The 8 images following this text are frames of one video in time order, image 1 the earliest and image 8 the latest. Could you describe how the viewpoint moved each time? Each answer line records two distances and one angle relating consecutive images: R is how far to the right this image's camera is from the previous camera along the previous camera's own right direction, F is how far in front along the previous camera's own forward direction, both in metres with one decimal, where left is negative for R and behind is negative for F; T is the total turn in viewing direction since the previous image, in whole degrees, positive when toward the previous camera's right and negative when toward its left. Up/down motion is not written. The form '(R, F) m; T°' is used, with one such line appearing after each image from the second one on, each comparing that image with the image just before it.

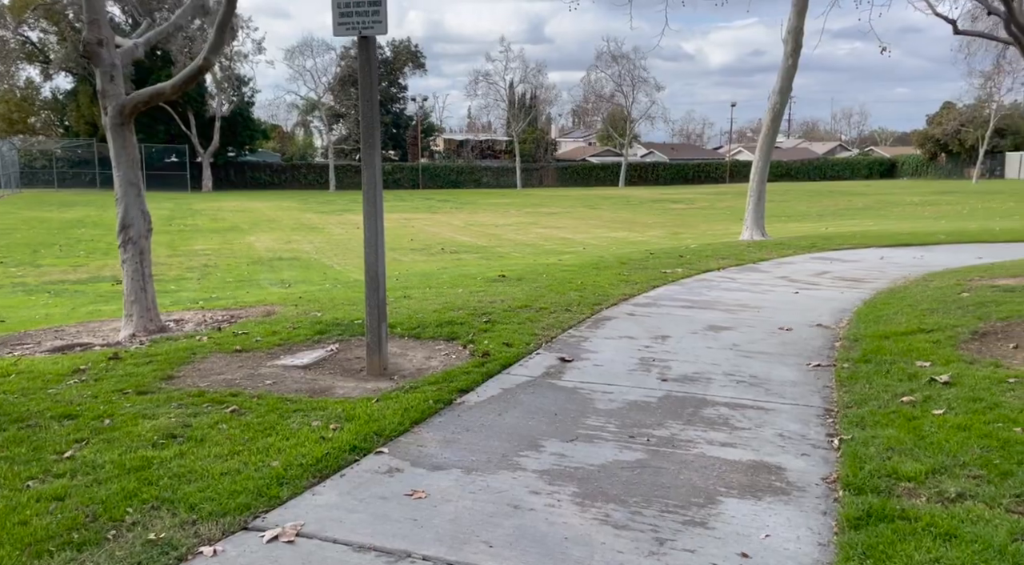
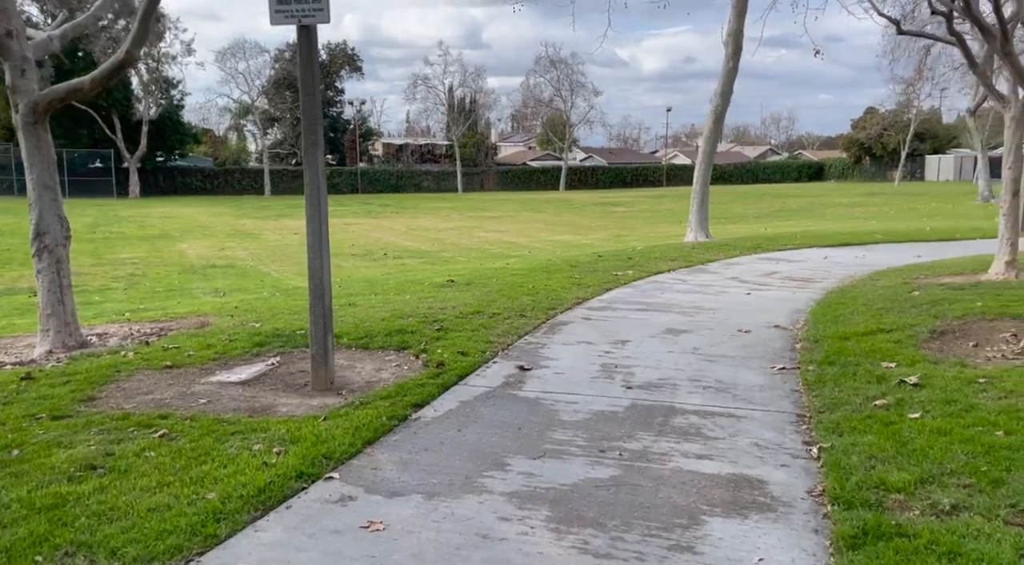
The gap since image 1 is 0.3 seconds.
(-0.1, +0.4) m; +4°
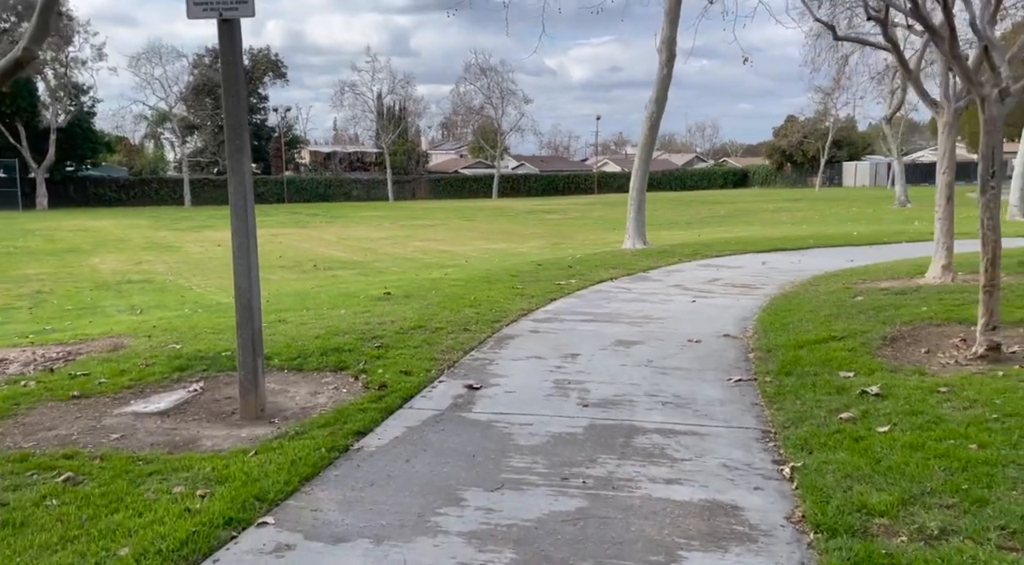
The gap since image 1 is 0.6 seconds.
(-0.1, +0.4) m; +4°
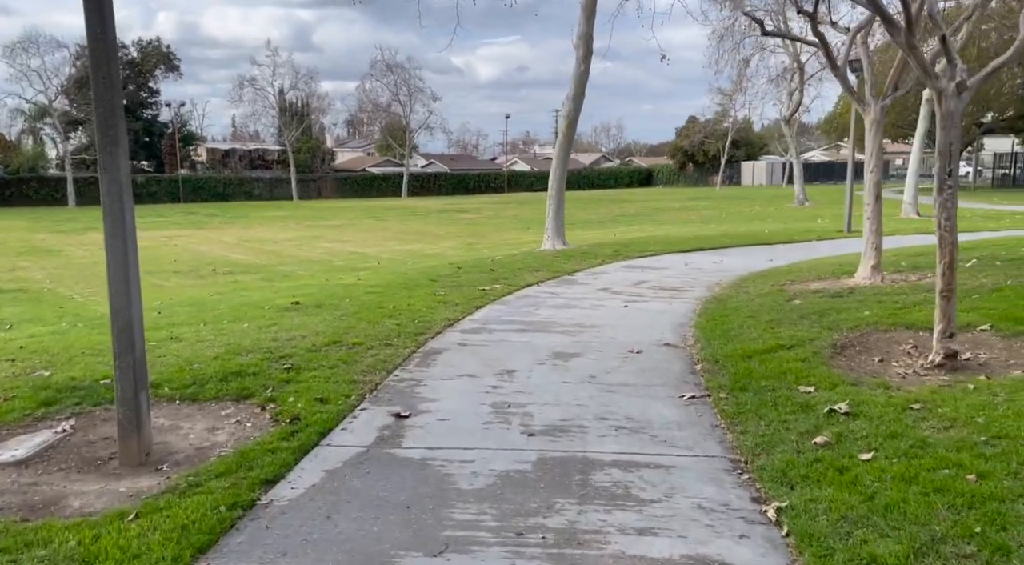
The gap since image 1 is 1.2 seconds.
(-0.1, +0.8) m; +5°
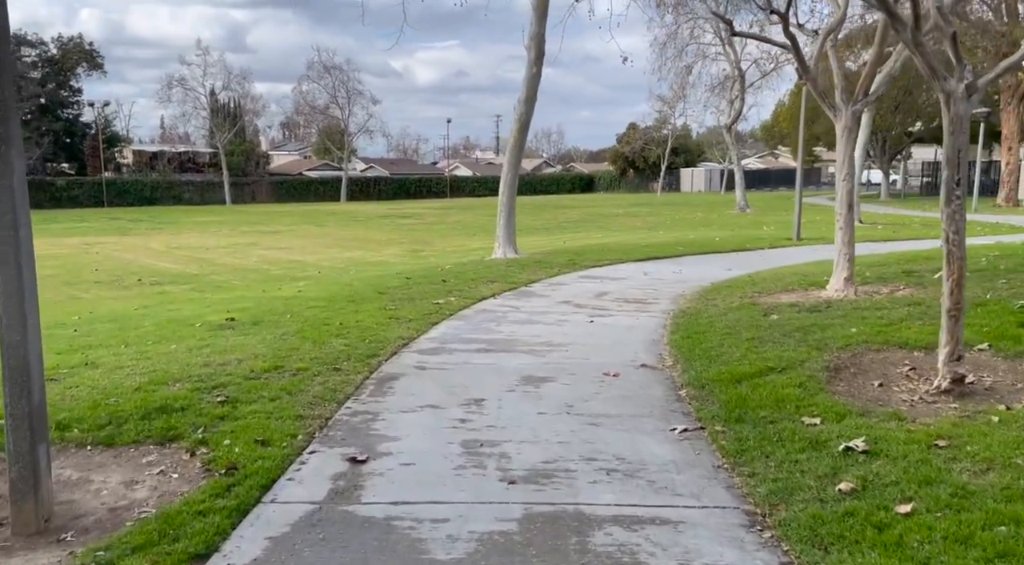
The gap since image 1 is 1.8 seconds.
(-0.2, +0.8) m; +4°
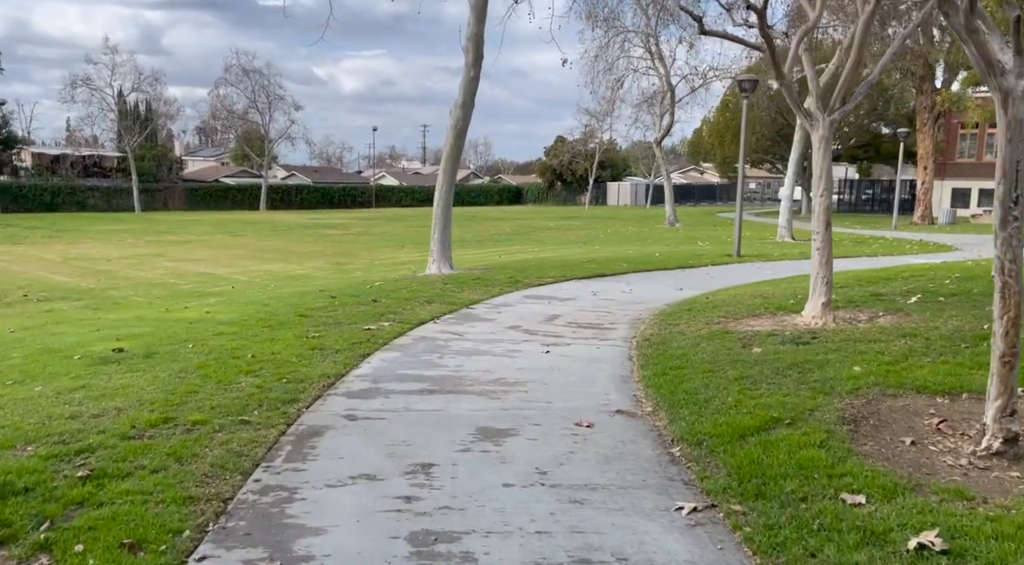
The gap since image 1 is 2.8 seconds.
(-0.2, +1.4) m; +4°
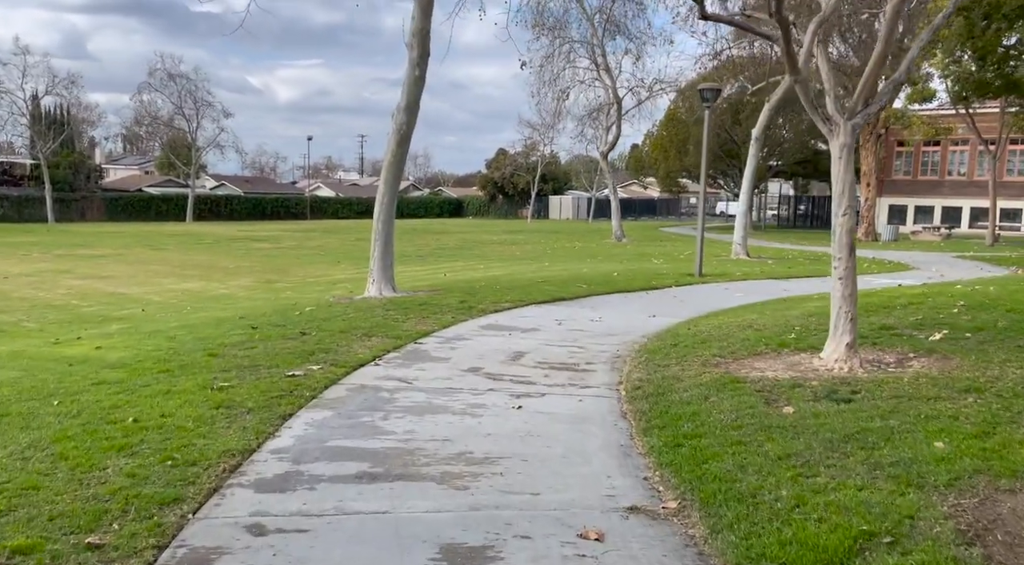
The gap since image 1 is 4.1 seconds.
(-0.2, +2.0) m; +4°
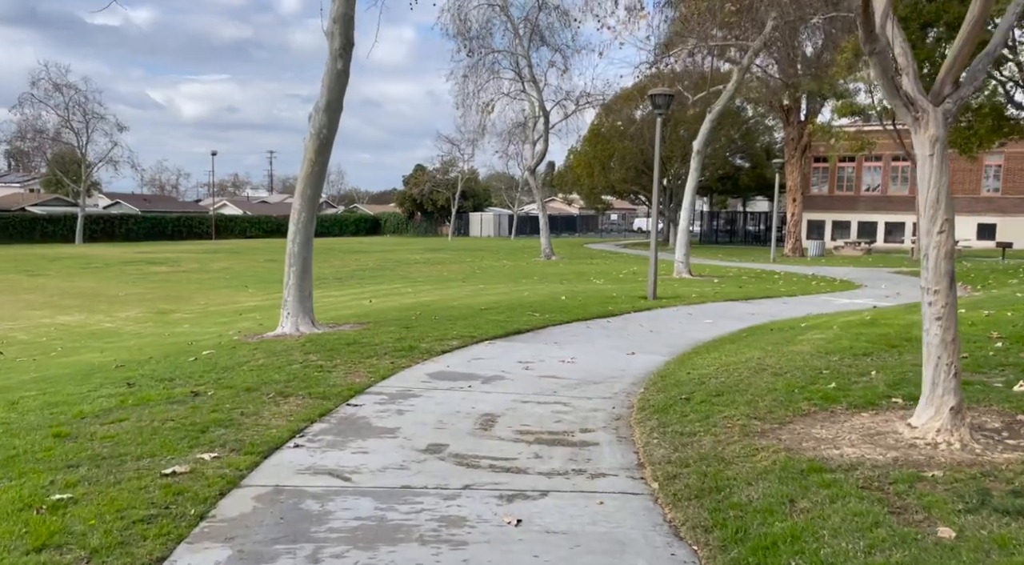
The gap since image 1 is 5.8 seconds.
(-0.4, +2.6) m; +5°
